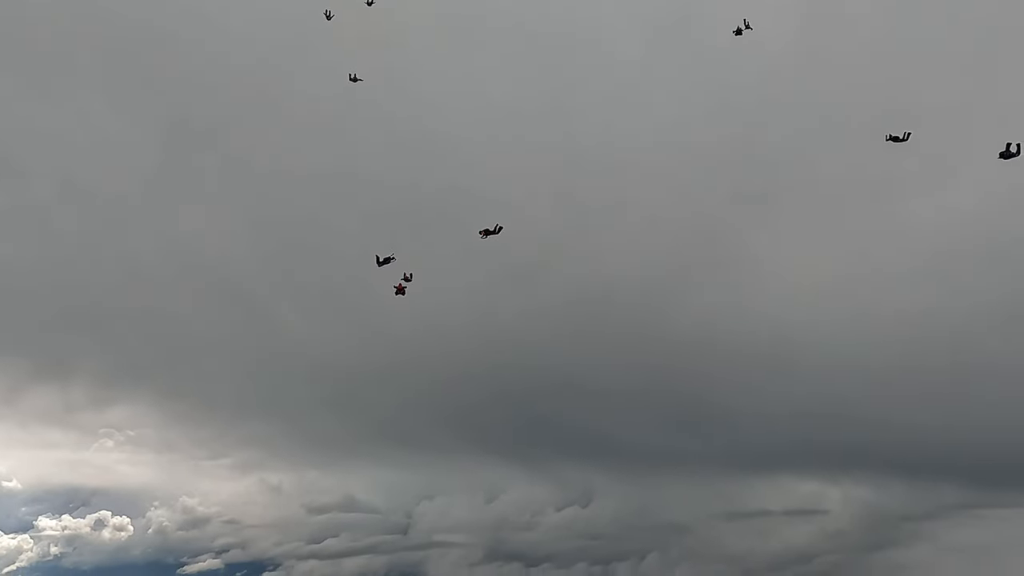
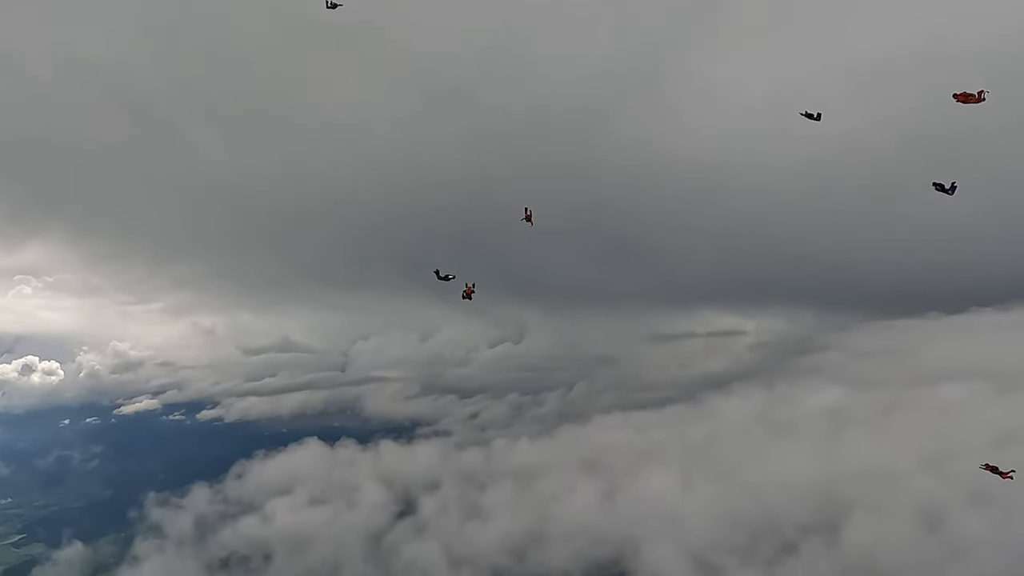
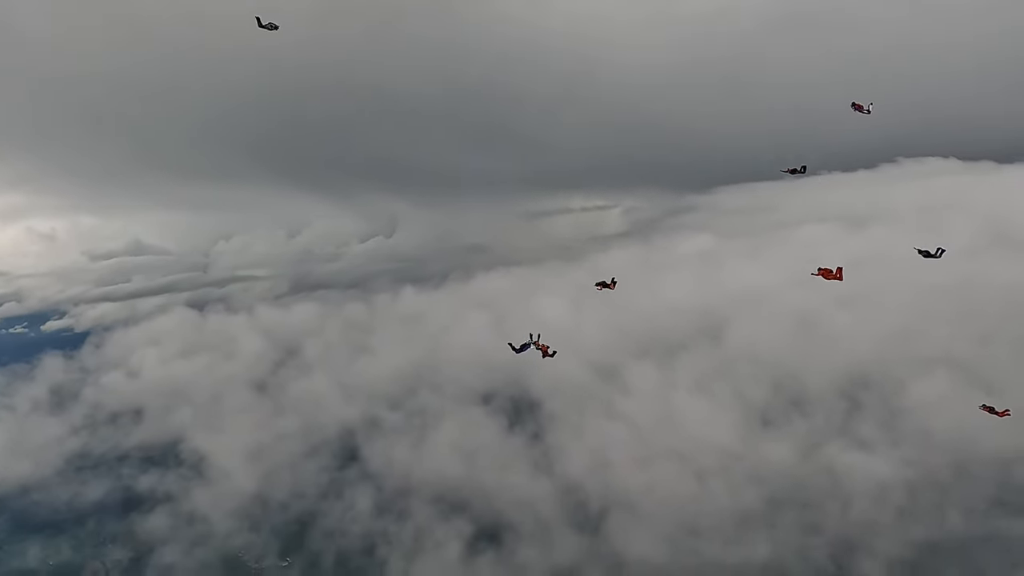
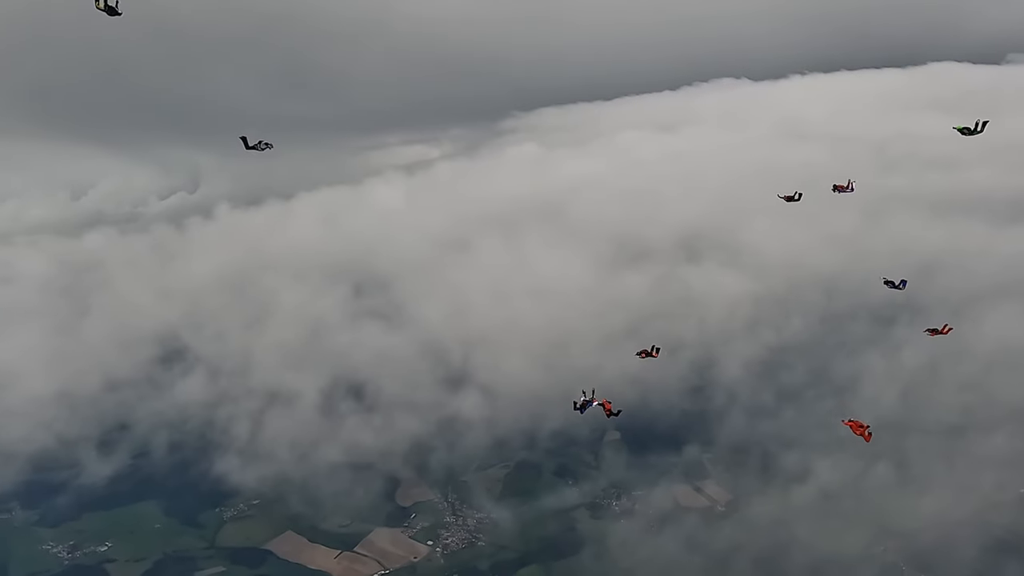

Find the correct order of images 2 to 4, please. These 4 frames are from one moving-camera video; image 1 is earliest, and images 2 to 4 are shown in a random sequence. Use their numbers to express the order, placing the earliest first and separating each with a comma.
2, 3, 4
